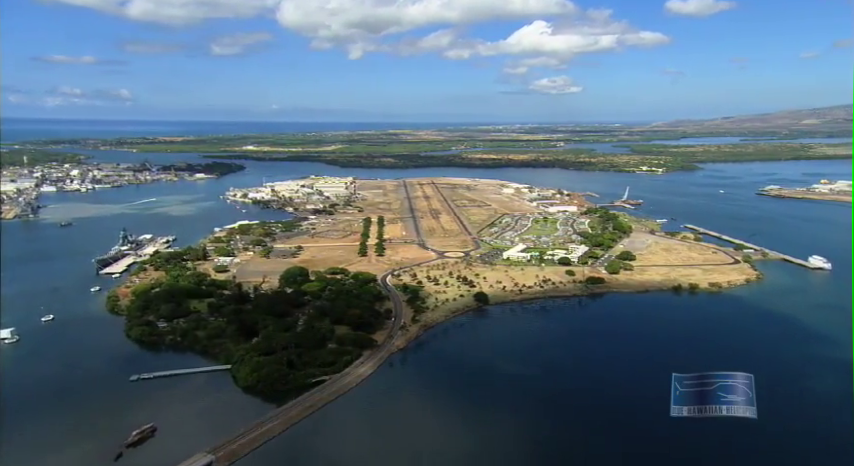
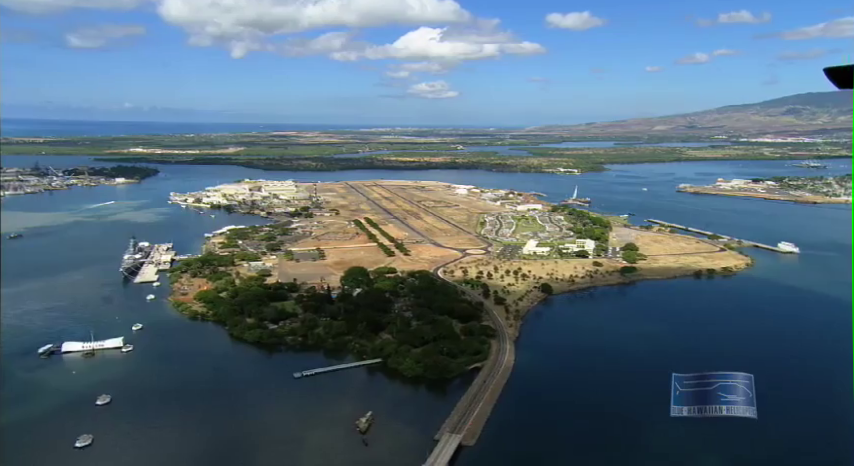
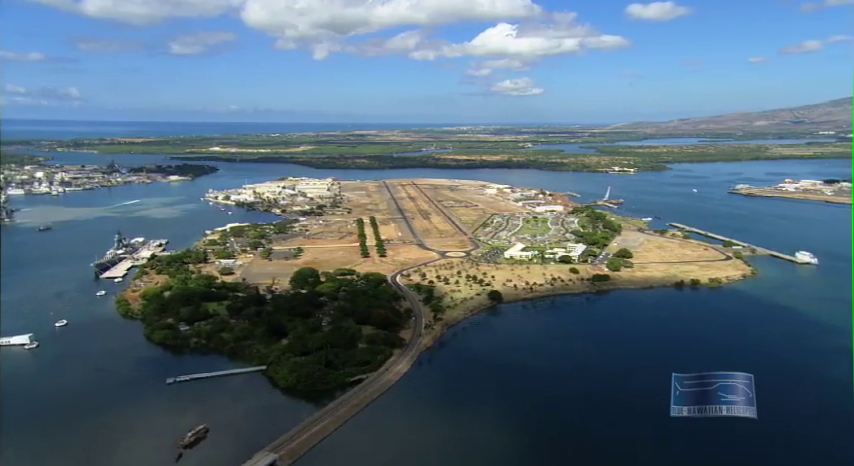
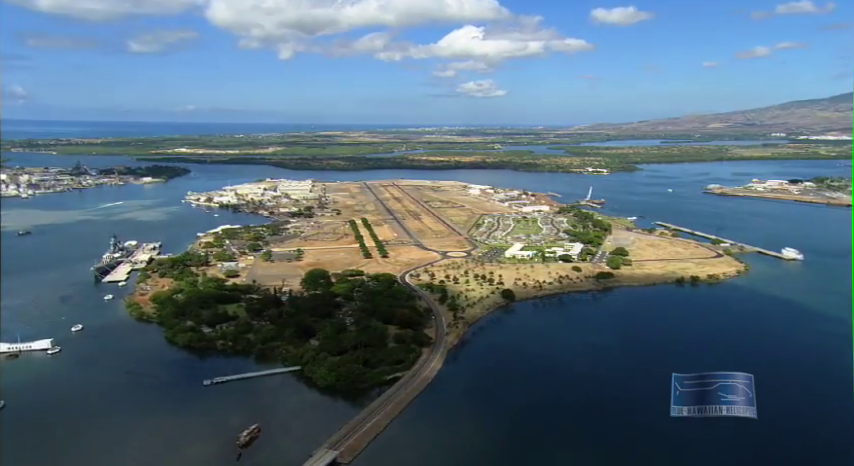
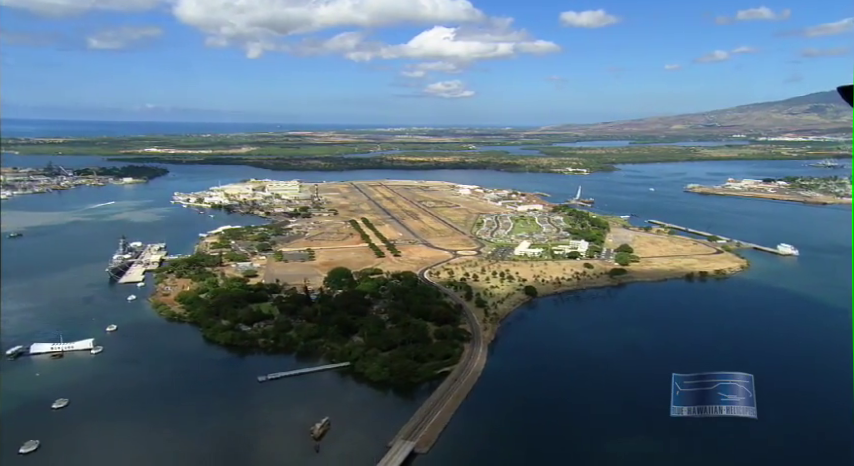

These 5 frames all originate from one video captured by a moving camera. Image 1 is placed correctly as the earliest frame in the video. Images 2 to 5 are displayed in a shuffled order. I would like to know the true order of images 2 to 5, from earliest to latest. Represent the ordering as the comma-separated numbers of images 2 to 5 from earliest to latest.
3, 4, 5, 2
